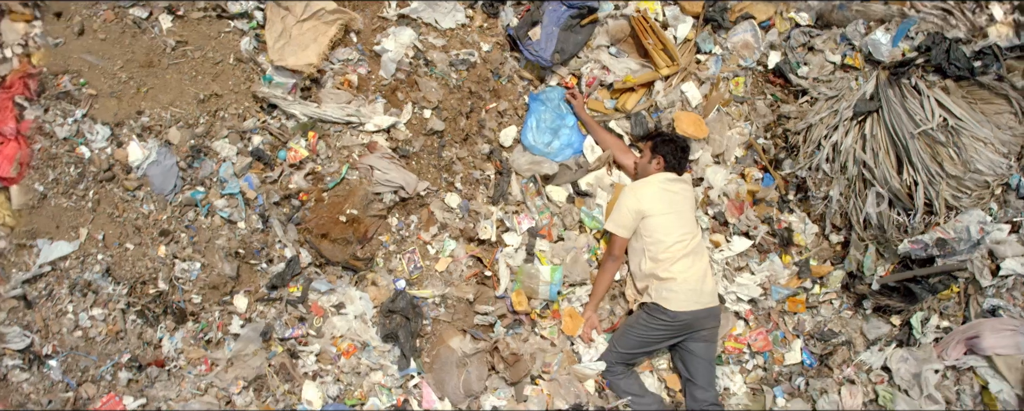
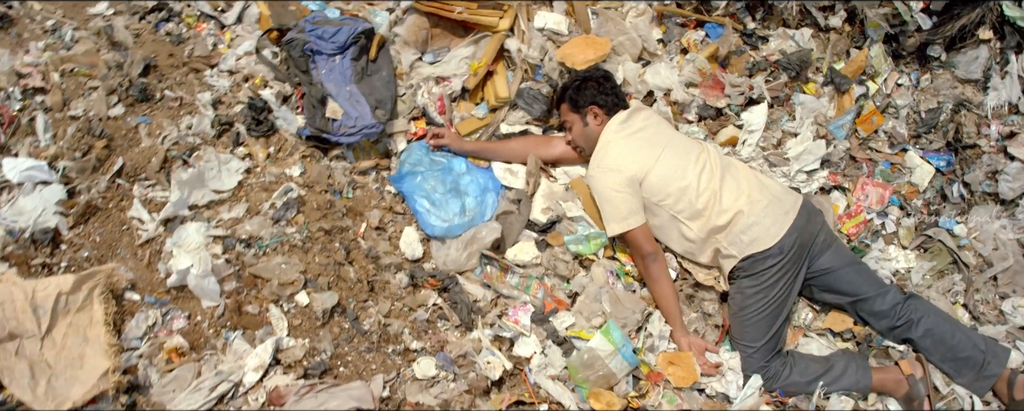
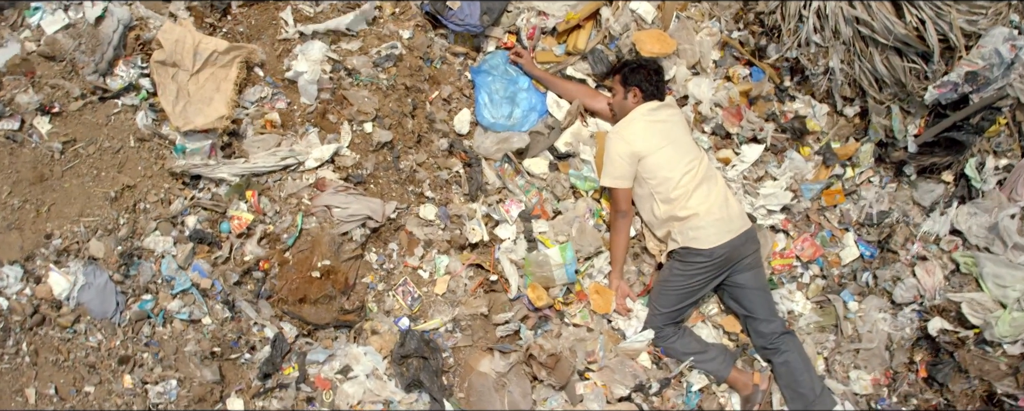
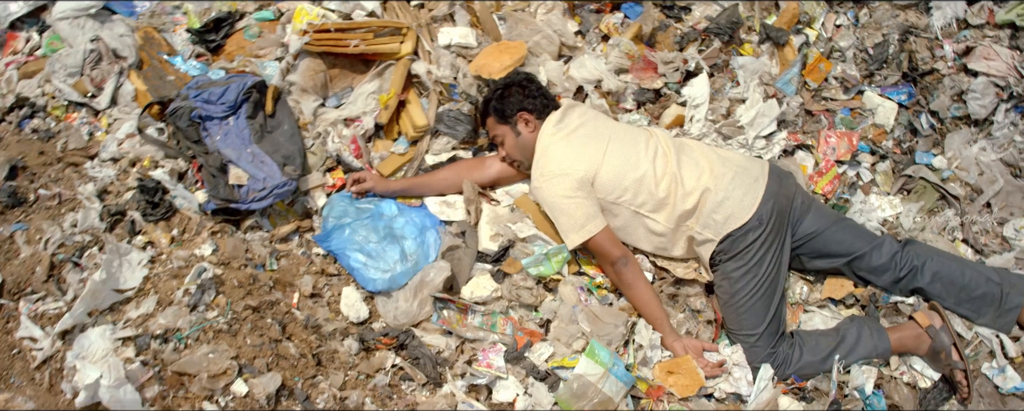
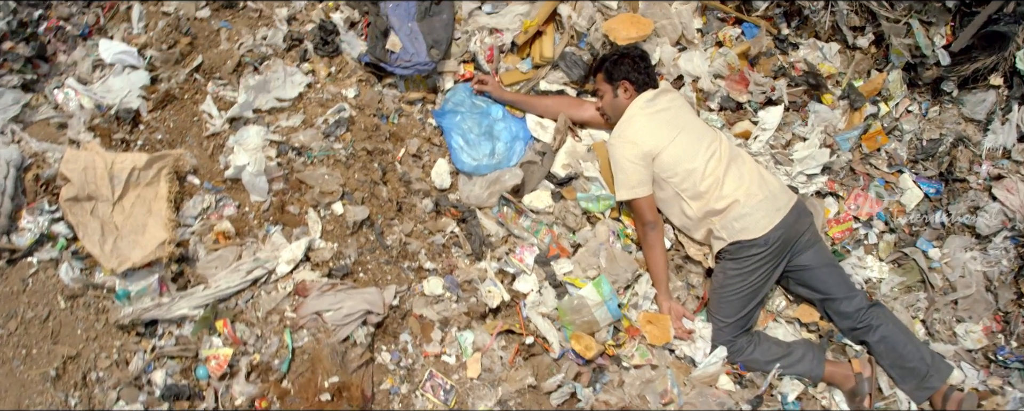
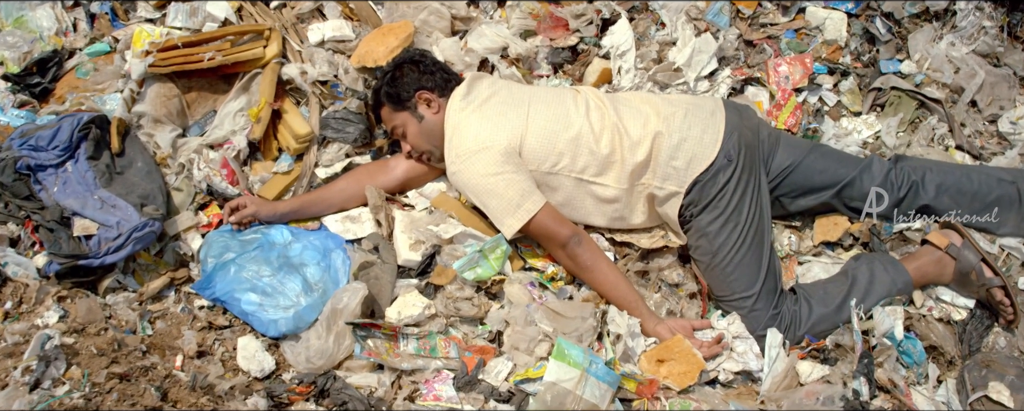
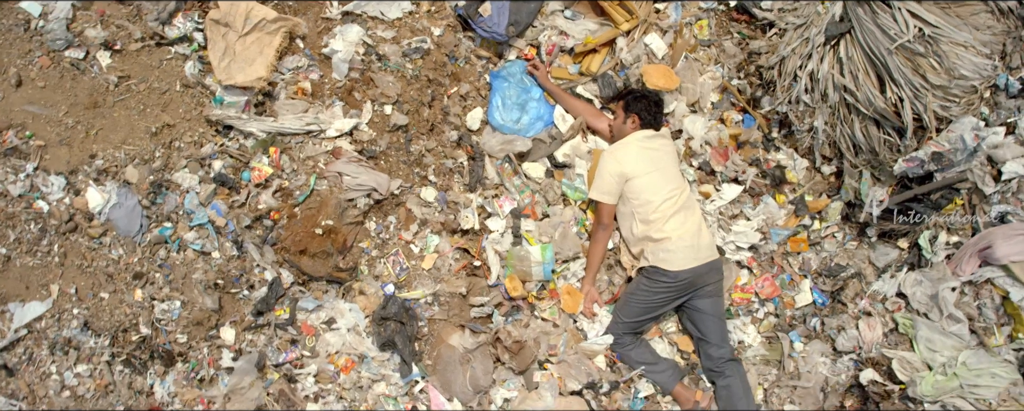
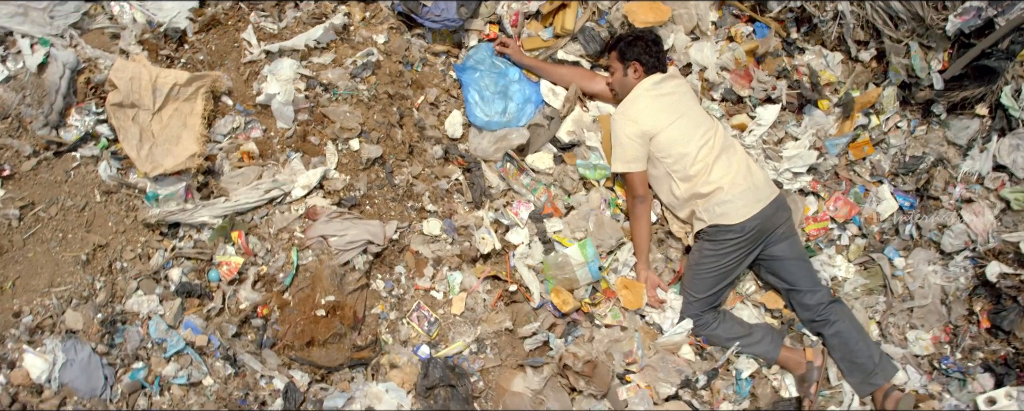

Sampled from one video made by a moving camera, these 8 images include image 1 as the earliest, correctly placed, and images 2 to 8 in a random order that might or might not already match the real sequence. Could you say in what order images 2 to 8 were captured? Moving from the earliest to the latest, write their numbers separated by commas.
7, 3, 8, 5, 2, 4, 6
